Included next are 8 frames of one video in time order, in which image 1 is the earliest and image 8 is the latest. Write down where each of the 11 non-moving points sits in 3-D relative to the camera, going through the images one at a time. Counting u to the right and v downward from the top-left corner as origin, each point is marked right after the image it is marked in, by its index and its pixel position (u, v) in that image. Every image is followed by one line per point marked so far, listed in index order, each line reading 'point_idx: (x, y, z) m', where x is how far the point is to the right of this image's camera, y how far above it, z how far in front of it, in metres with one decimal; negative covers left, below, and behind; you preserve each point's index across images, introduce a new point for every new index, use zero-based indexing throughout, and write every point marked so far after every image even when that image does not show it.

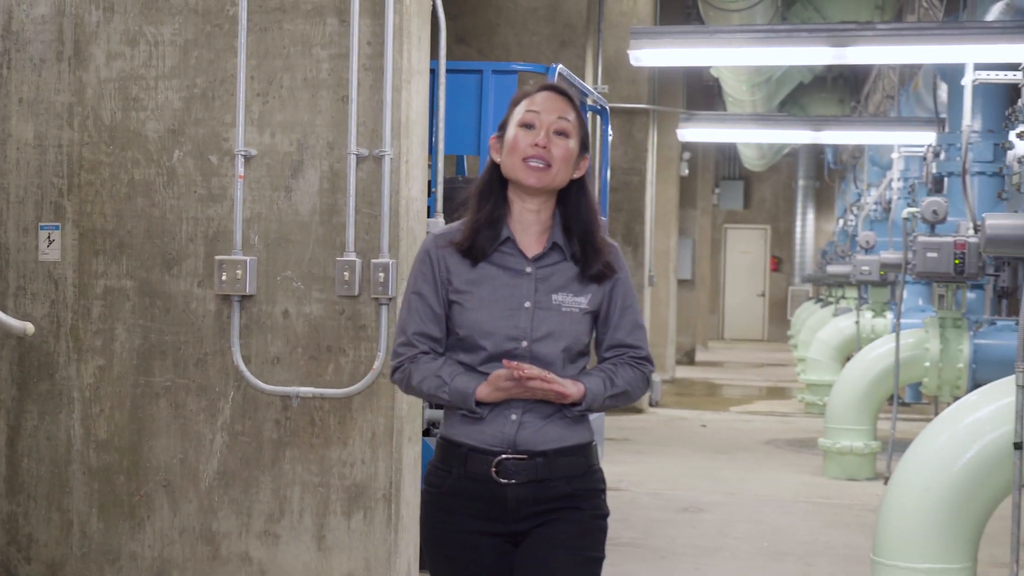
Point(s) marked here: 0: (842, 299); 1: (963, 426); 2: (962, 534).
0: (+2.6, -0.1, +12.6) m
1: (+1.0, -0.3, +3.4) m
2: (+1.0, -0.5, +3.3) m
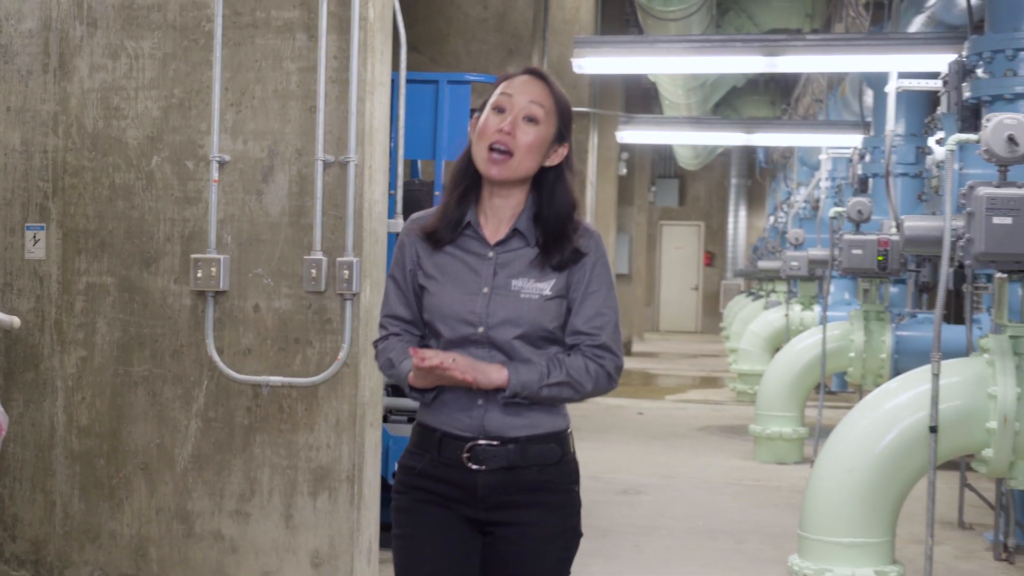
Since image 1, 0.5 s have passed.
0: (+2.1, 0.0, +13.0) m
1: (+0.9, -0.3, +3.7) m
2: (+0.9, -0.5, +3.6) m
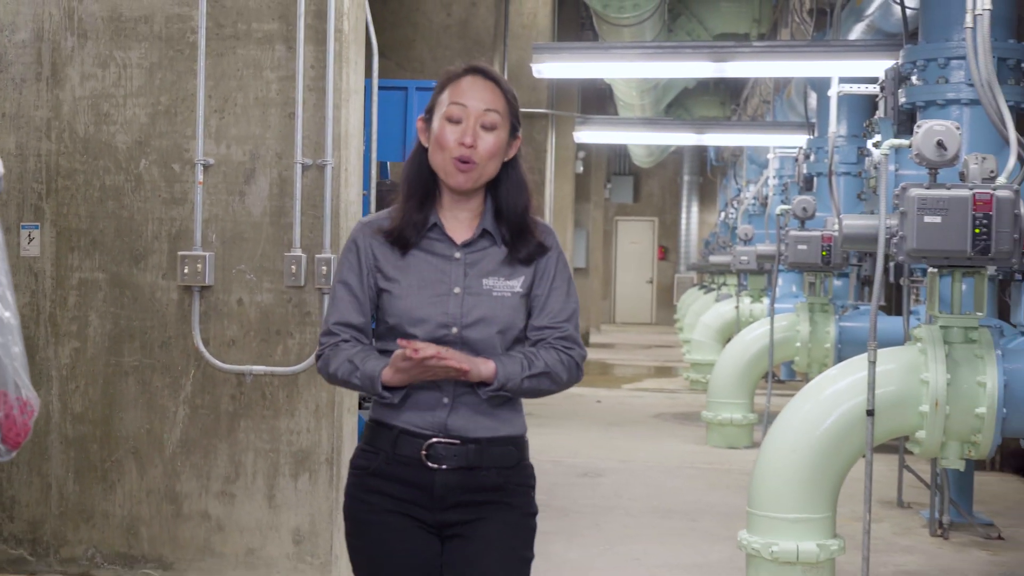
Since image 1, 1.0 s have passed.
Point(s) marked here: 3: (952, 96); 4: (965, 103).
0: (+1.8, 0.0, +13.3) m
1: (+0.8, -0.3, +4.0) m
2: (+0.8, -0.5, +3.9) m
3: (+1.4, +0.6, +4.9) m
4: (+1.4, +0.6, +4.9) m
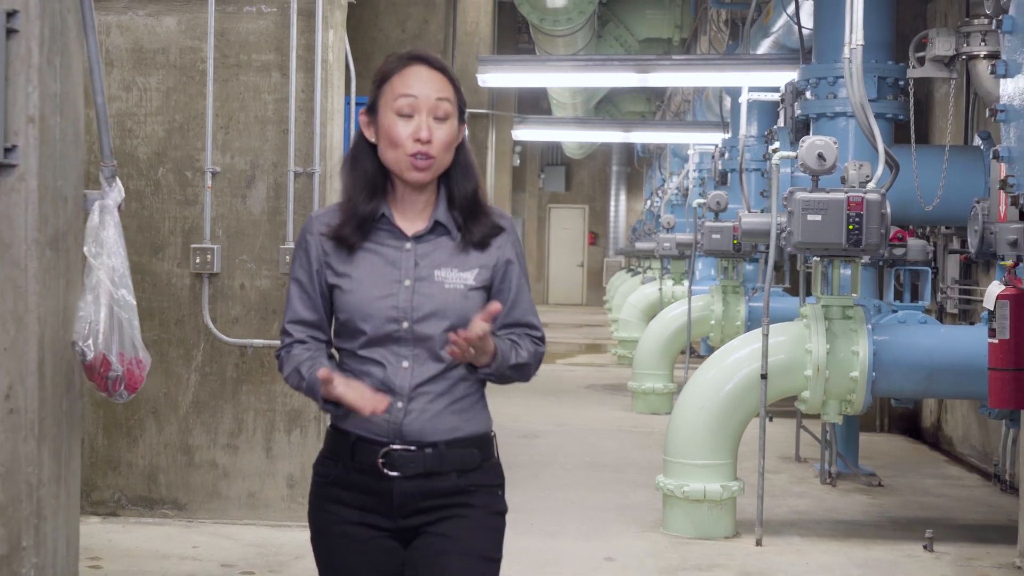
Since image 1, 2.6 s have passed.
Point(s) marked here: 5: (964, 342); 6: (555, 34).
0: (+1.3, +0.2, +14.2) m
1: (+0.7, -0.2, +4.8) m
2: (+0.7, -0.5, +4.8) m
3: (+1.2, +0.7, +5.8) m
4: (+1.2, +0.6, +5.8) m
5: (+1.4, -0.2, +4.8) m
6: (+0.3, +1.6, +9.8) m
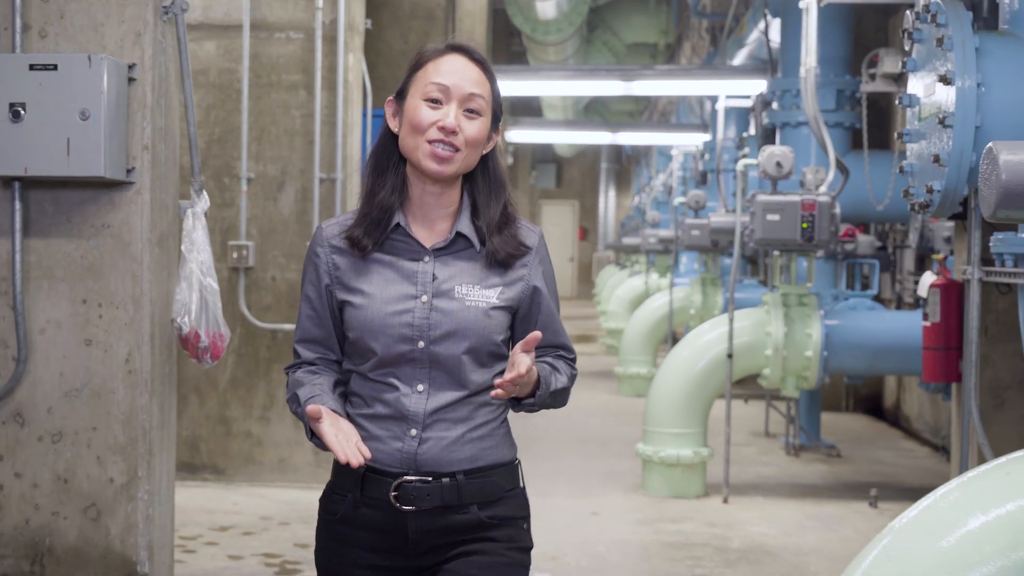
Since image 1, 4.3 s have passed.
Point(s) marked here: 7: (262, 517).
0: (+1.2, +0.2, +14.9) m
1: (+0.7, -0.2, +5.5) m
2: (+0.6, -0.4, +5.5) m
3: (+1.2, +0.7, +6.5) m
4: (+1.2, +0.7, +6.5) m
5: (+1.4, -0.1, +5.5) m
6: (+0.2, +1.6, +10.4) m
7: (-0.8, -0.7, +4.9) m
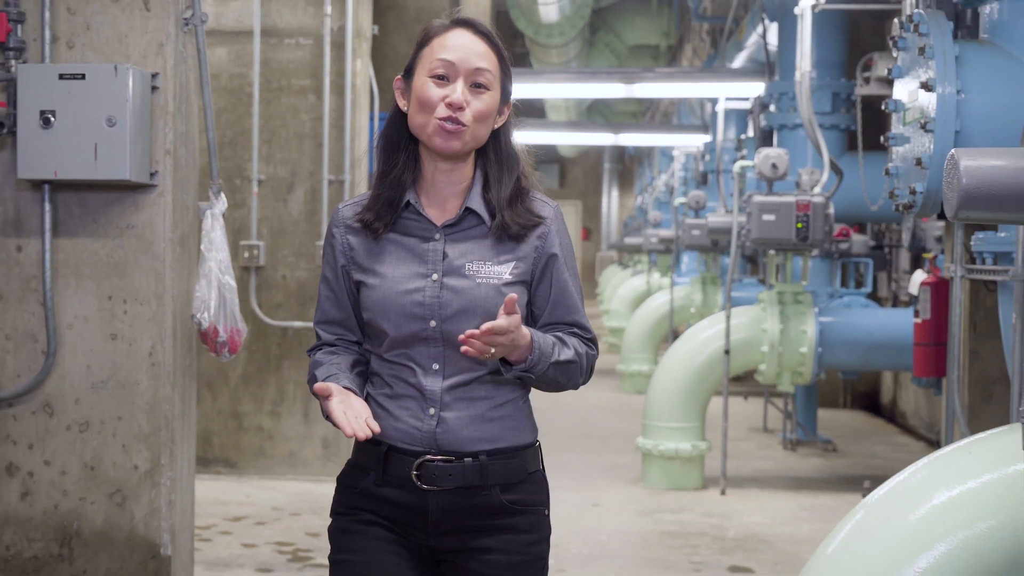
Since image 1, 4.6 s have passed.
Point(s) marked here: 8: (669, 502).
0: (+1.2, +0.2, +15.0) m
1: (+0.7, -0.2, +5.7) m
2: (+0.7, -0.4, +5.6) m
3: (+1.2, +0.7, +6.7) m
4: (+1.2, +0.7, +6.6) m
5: (+1.4, -0.1, +5.7) m
6: (+0.2, +1.6, +10.6) m
7: (-0.8, -0.7, +5.0) m
8: (+0.5, -0.7, +5.4) m
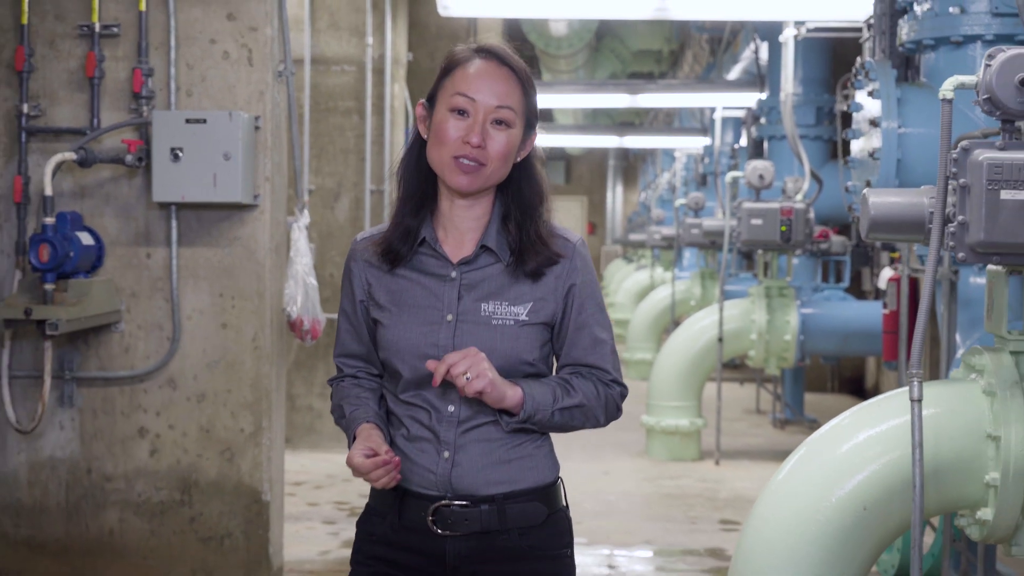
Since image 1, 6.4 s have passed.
0: (+1.3, +0.3, +15.8) m
1: (+0.8, -0.2, +6.5) m
2: (+0.7, -0.4, +6.4) m
3: (+1.3, +0.7, +7.4) m
4: (+1.3, +0.7, +7.4) m
5: (+1.5, -0.1, +6.4) m
6: (+0.3, +1.7, +11.4) m
7: (-0.7, -0.7, +5.8) m
8: (+0.6, -0.7, +6.2) m
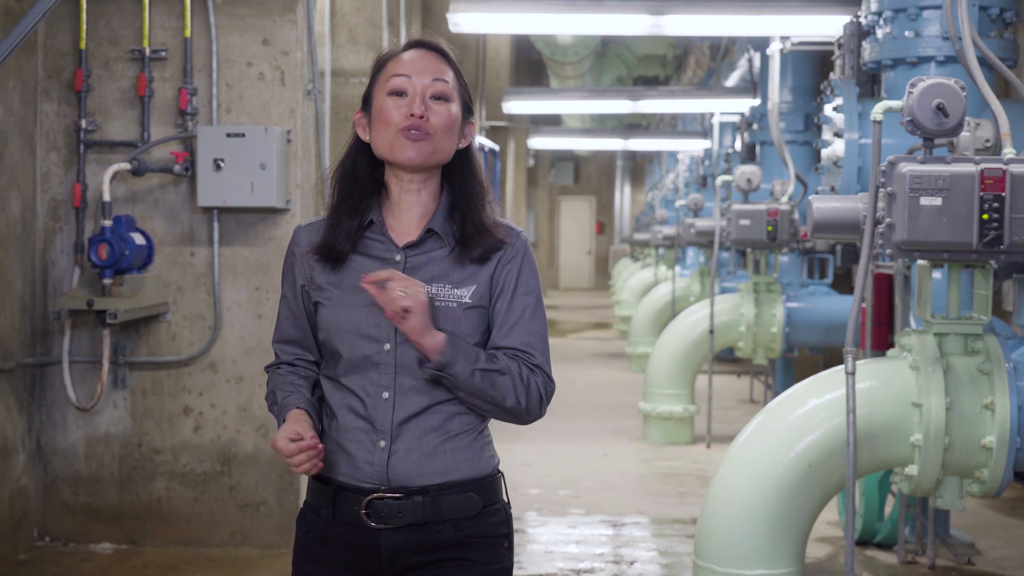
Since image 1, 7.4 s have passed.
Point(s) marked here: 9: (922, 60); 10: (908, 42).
0: (+1.4, +0.3, +16.3) m
1: (+0.8, -0.2, +6.9) m
2: (+0.8, -0.4, +6.9) m
3: (+1.3, +0.7, +7.9) m
4: (+1.4, +0.7, +7.9) m
5: (+1.5, -0.1, +6.9) m
6: (+0.4, +1.7, +11.9) m
7: (-0.7, -0.7, +6.3) m
8: (+0.6, -0.7, +6.6) m
9: (+1.2, +0.6, +4.4) m
10: (+1.1, +0.7, +4.4) m
